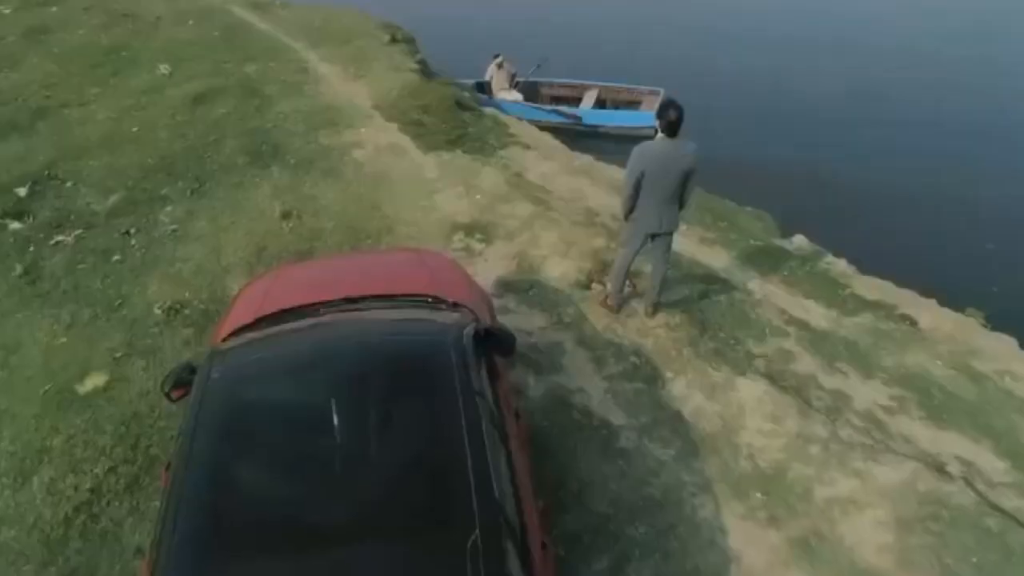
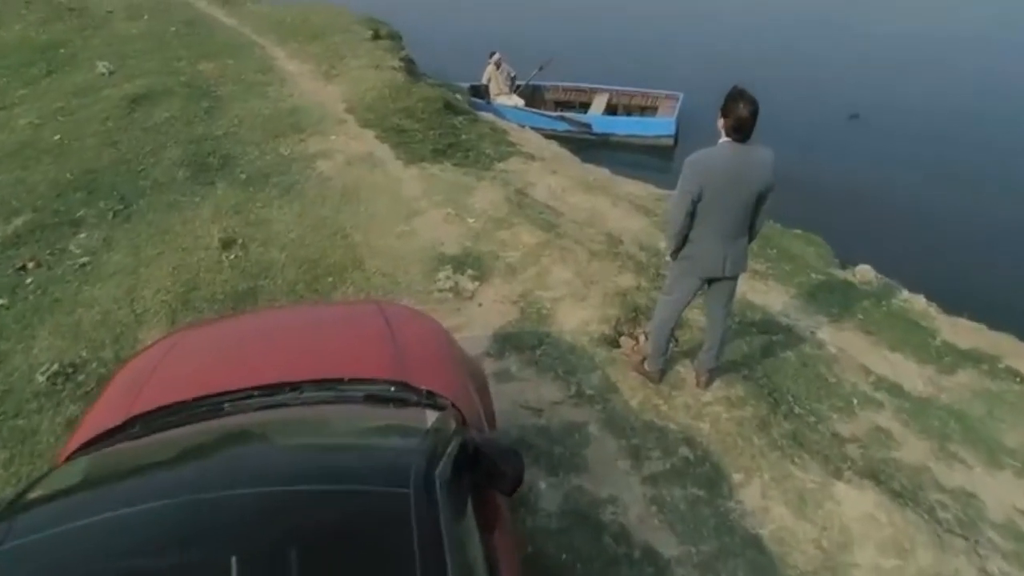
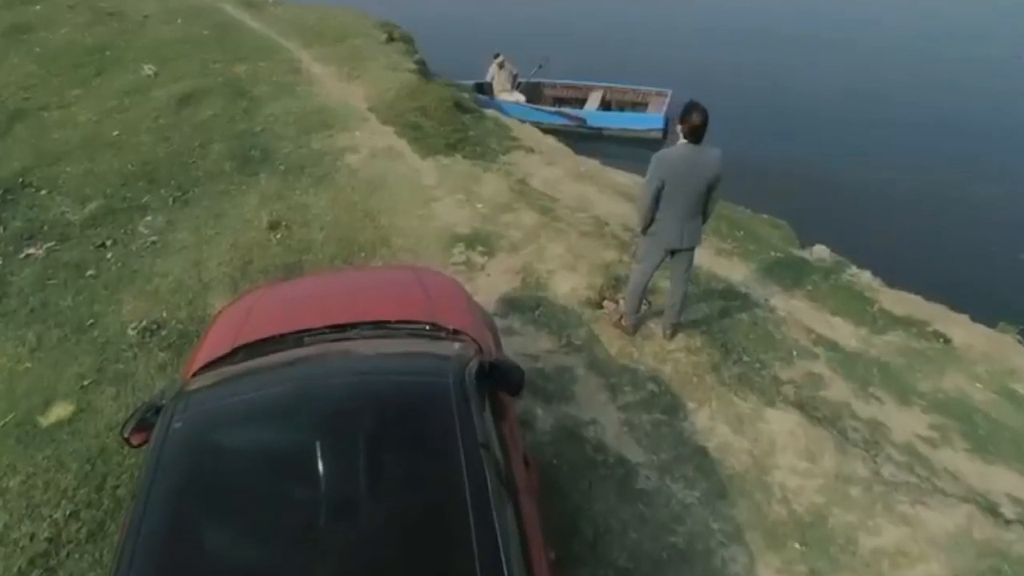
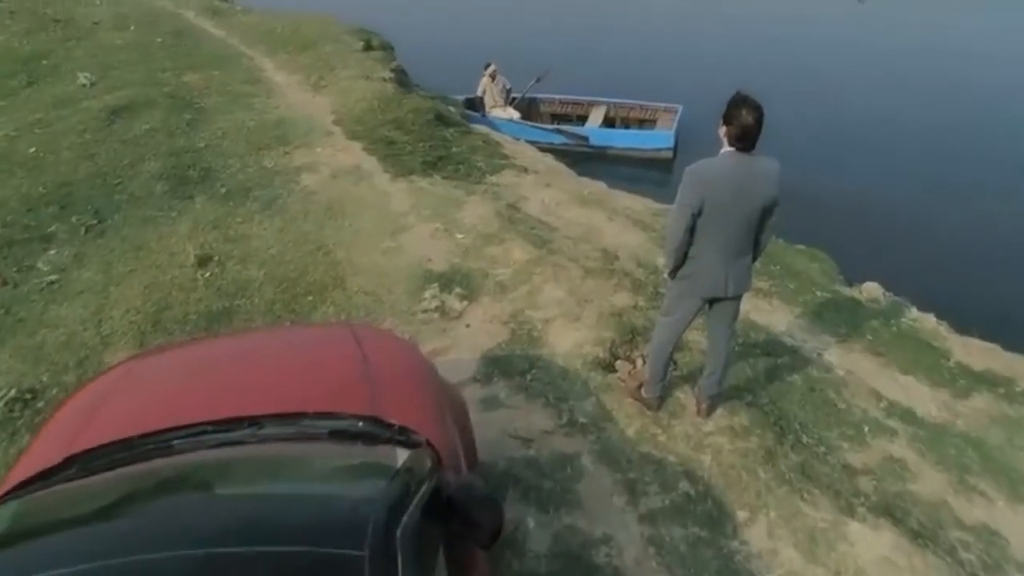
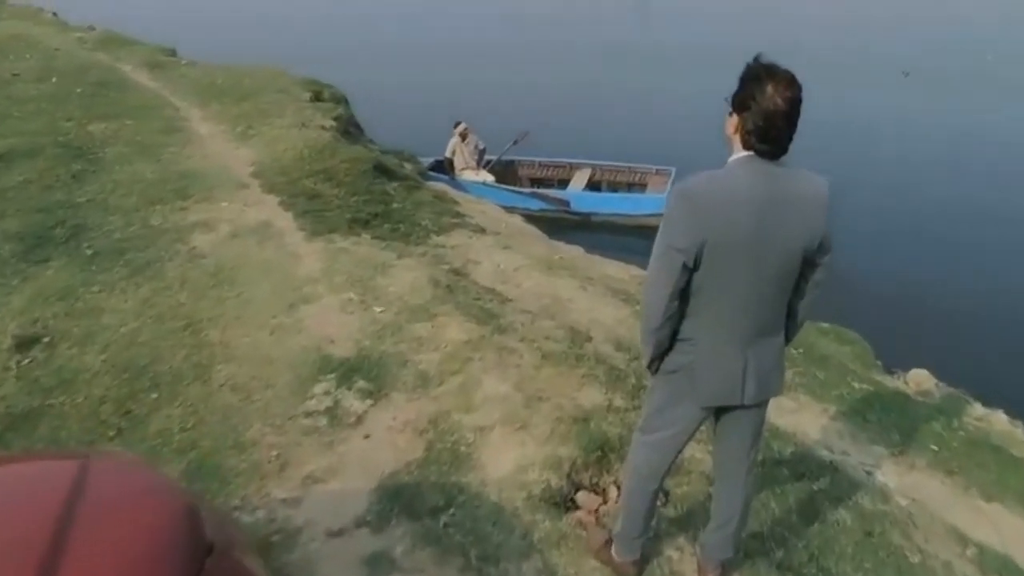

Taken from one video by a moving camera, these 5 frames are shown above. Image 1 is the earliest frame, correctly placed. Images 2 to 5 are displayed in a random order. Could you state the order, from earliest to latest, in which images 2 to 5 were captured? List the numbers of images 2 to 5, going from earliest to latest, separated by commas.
3, 2, 4, 5
